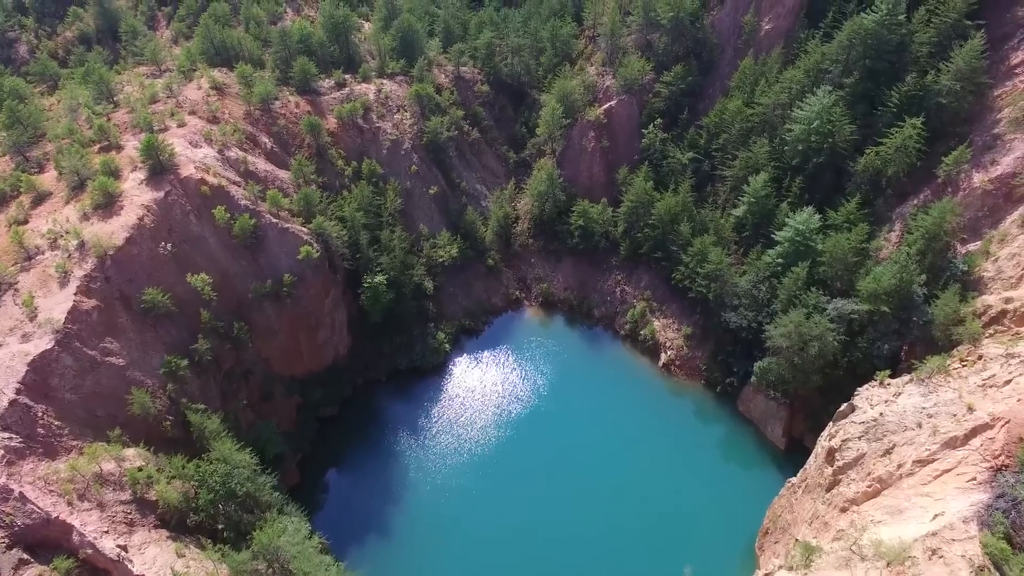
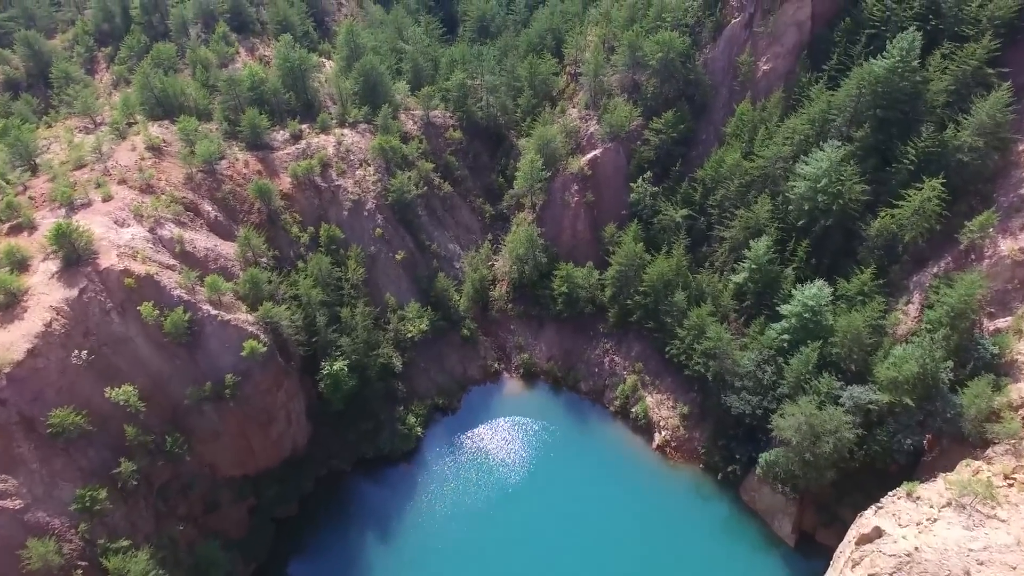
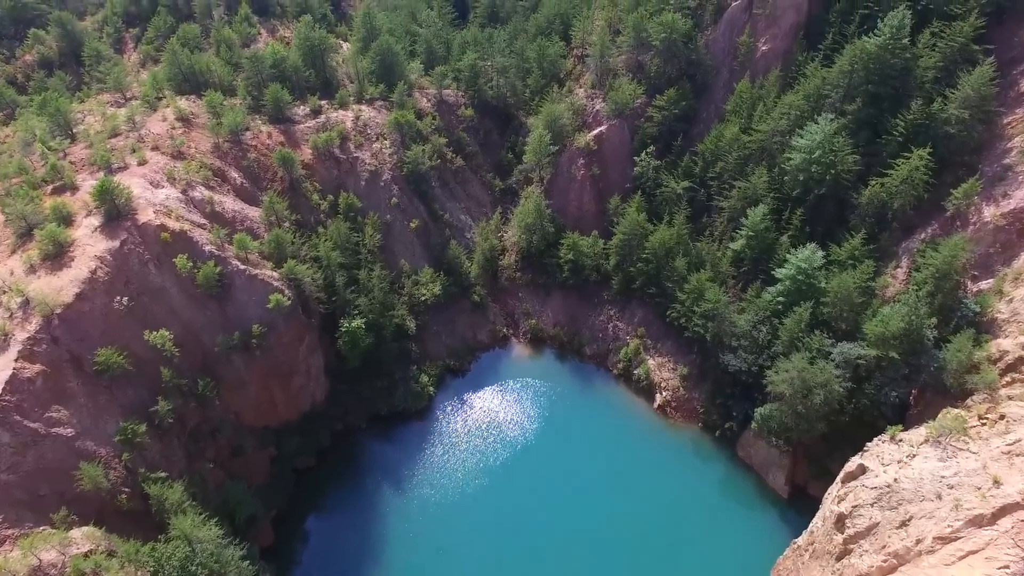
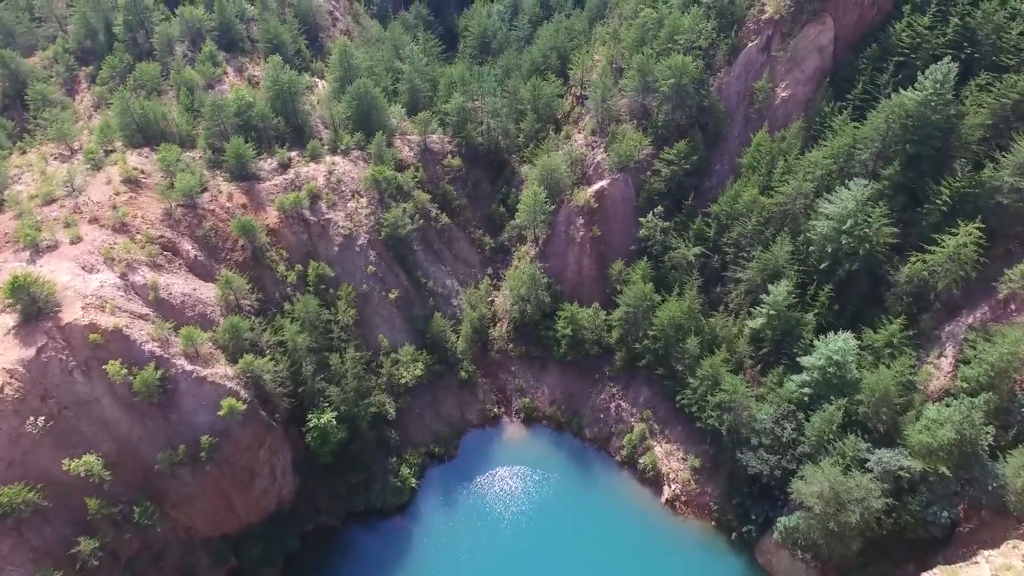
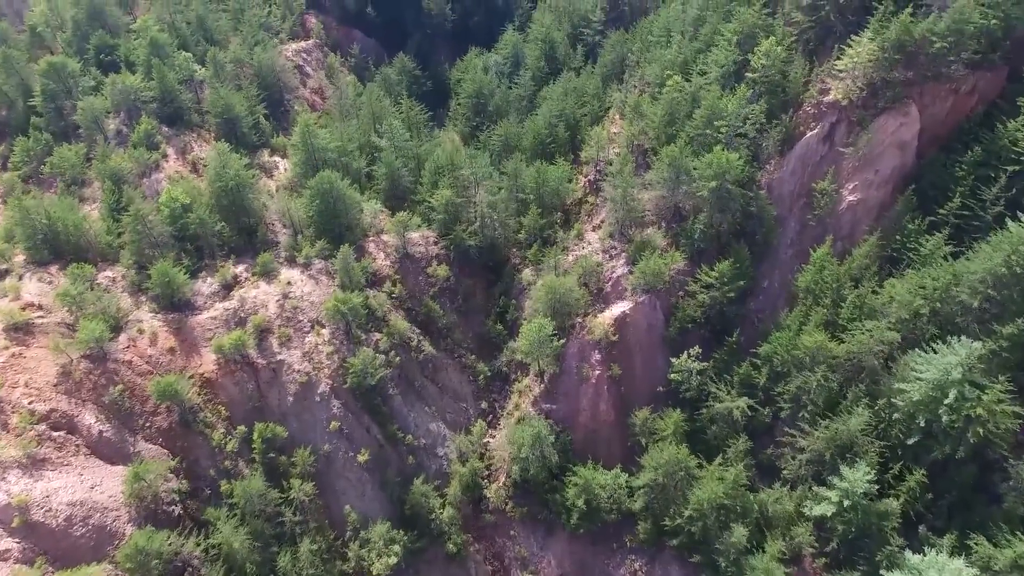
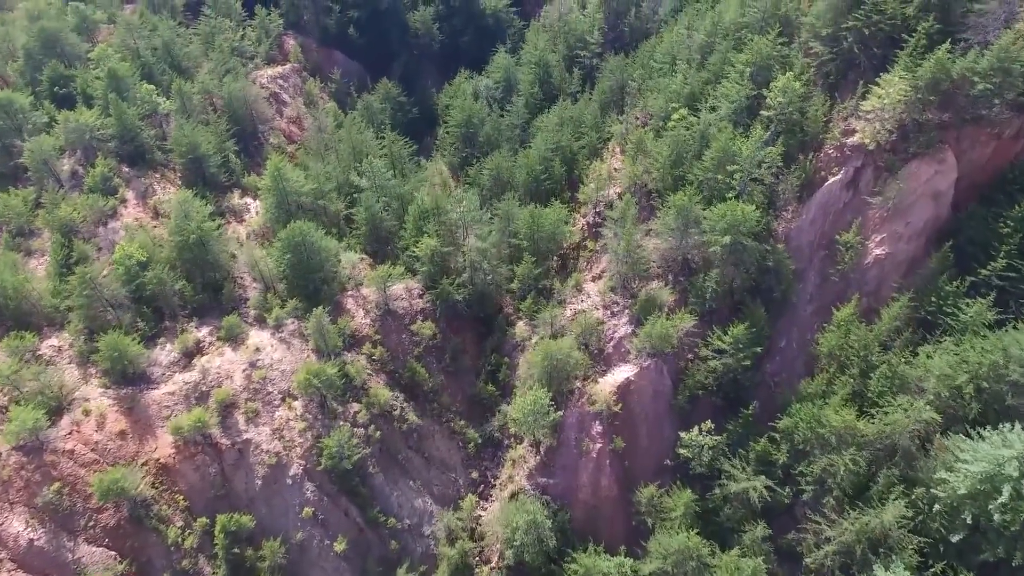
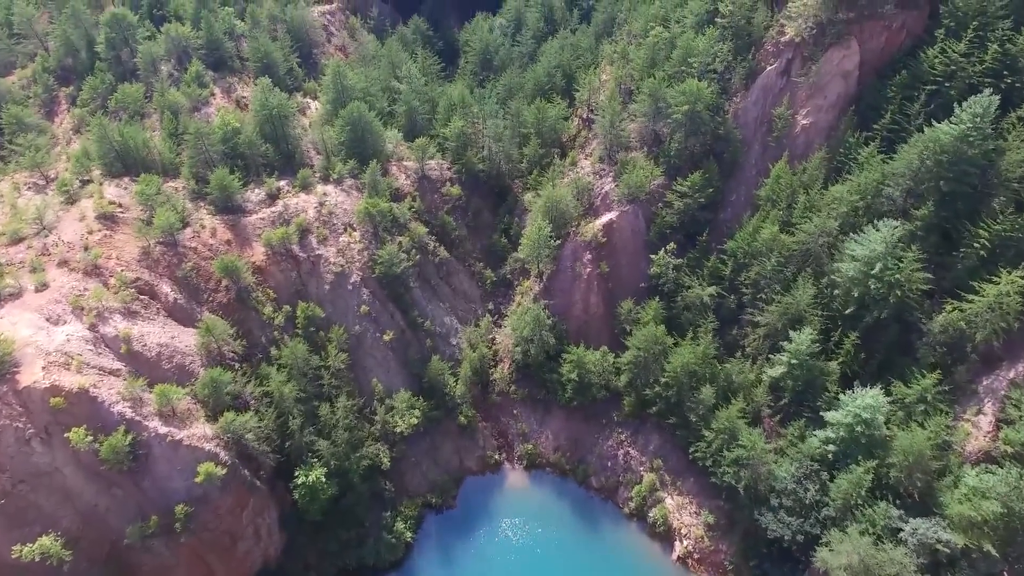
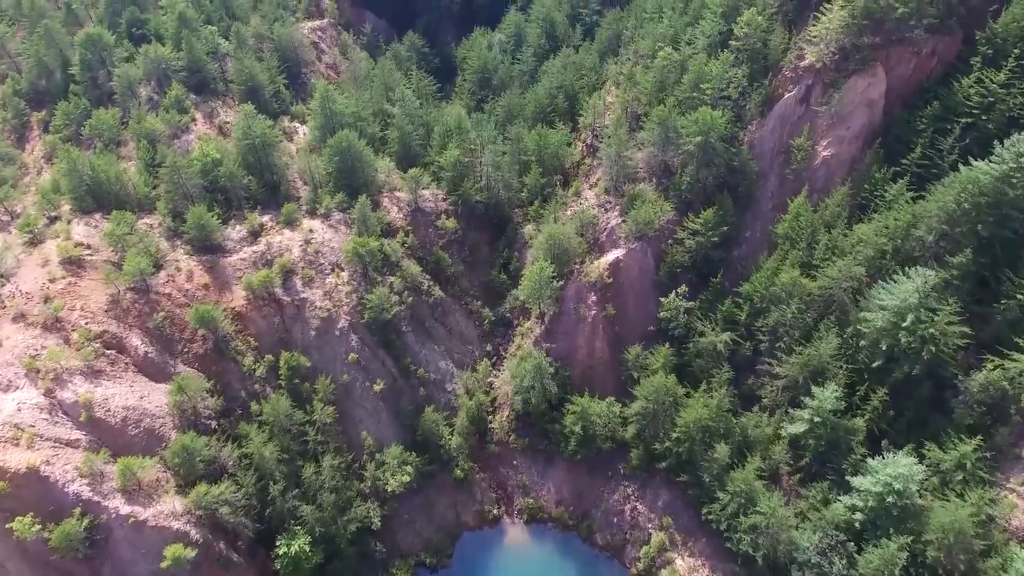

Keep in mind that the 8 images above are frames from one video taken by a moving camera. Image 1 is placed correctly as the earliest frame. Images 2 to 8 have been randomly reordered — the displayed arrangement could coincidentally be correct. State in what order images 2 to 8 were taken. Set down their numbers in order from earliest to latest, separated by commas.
3, 2, 4, 7, 8, 5, 6
